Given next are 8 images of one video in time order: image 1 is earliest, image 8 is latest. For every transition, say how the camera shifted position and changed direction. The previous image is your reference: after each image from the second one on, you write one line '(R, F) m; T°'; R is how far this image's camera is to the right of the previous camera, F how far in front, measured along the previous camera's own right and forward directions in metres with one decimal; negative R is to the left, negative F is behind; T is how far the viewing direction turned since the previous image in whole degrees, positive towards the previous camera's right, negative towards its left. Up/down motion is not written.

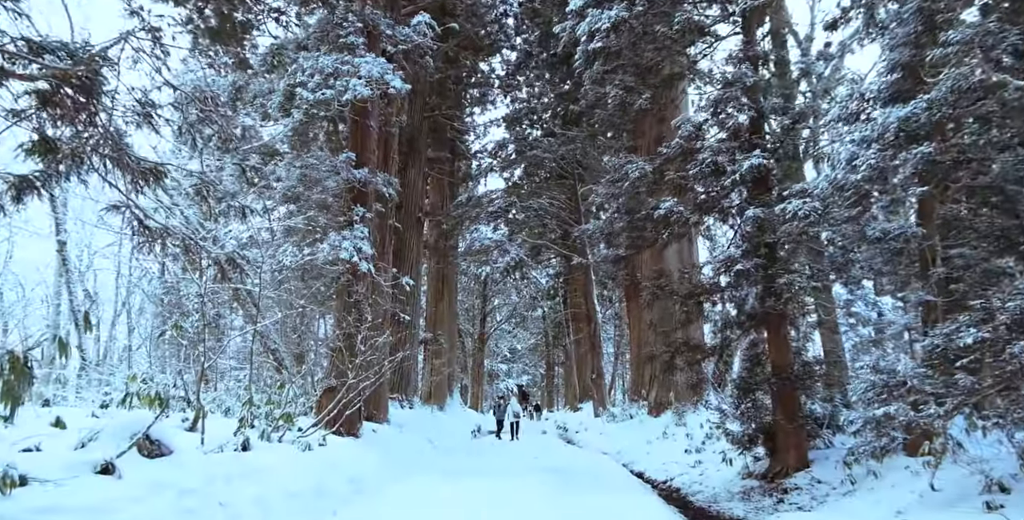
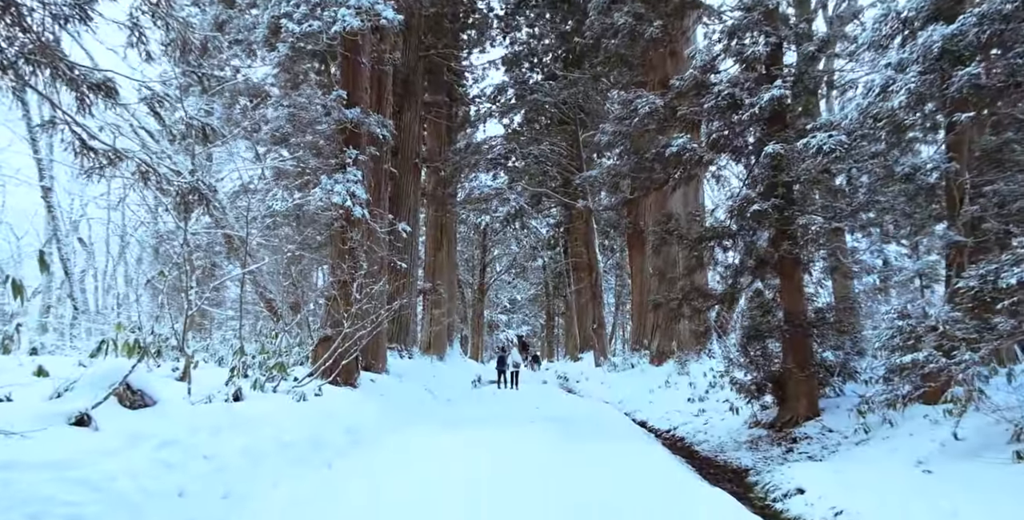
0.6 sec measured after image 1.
(0.0, +0.4) m; 0°
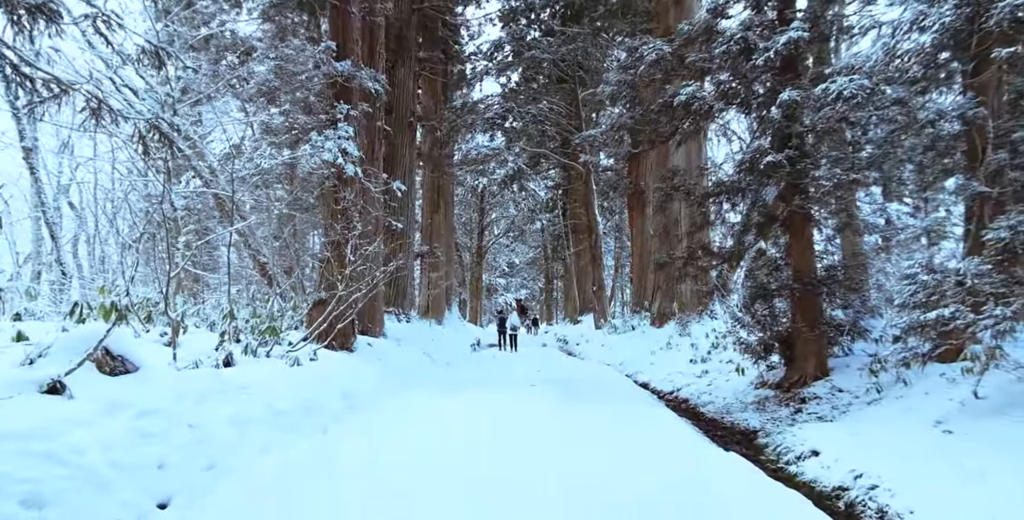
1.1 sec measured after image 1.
(0.0, +0.3) m; 0°
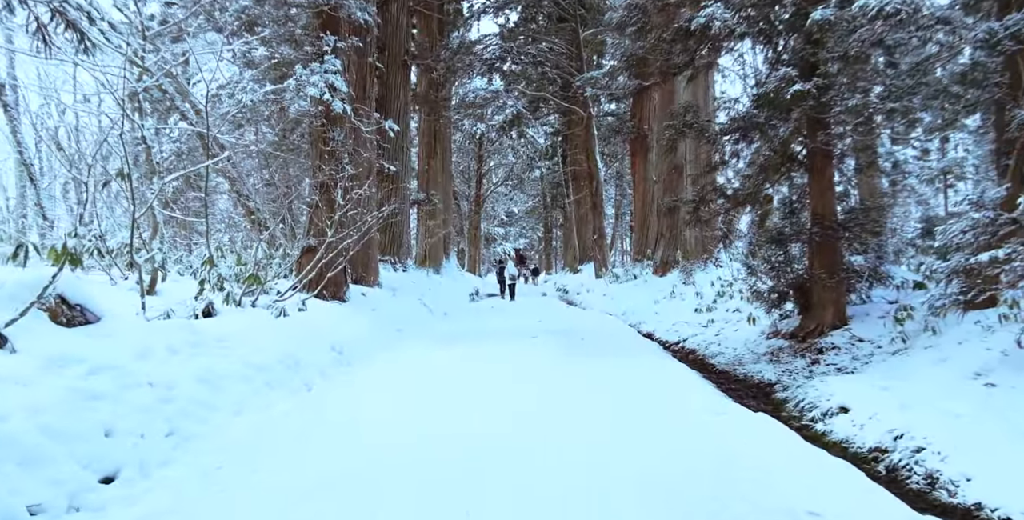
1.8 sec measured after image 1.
(0.0, +0.5) m; 0°
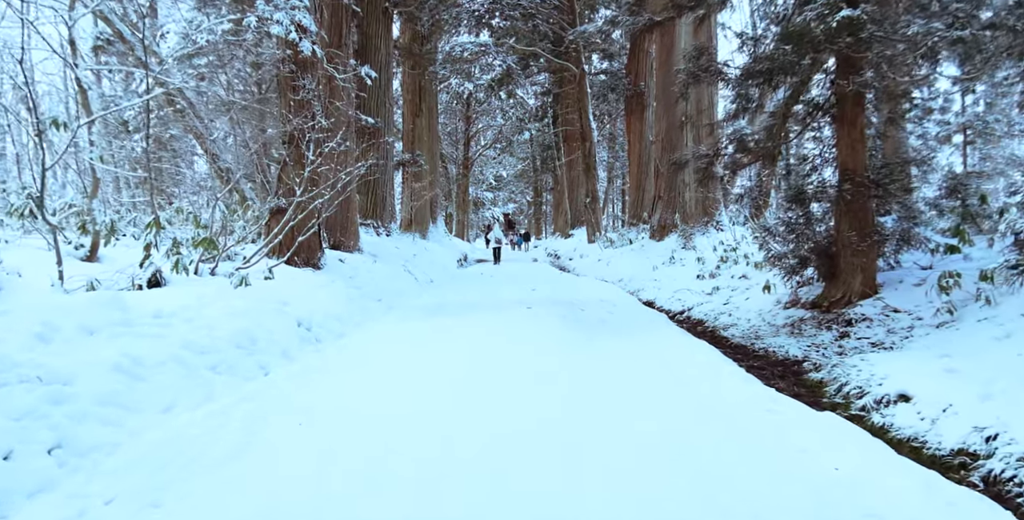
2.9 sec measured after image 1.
(0.0, +0.7) m; +1°
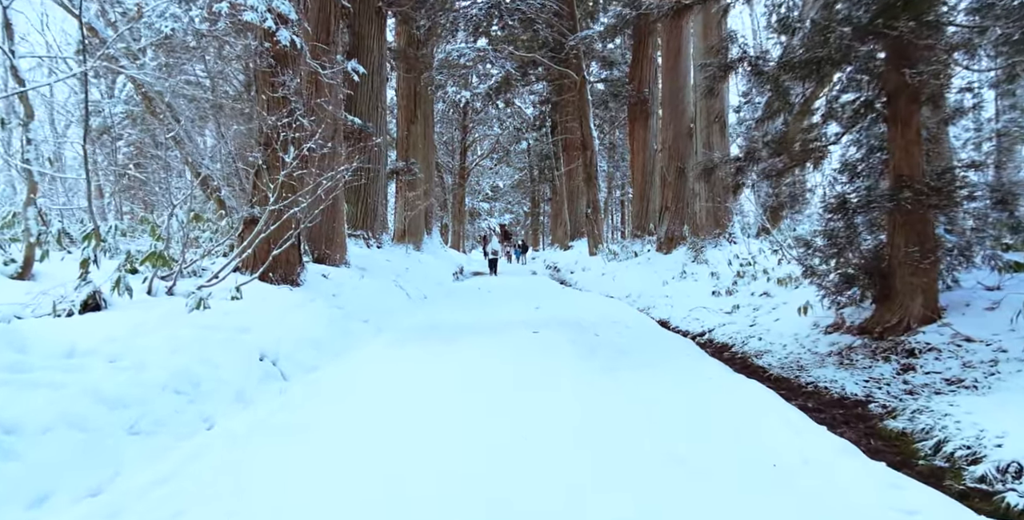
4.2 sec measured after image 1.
(-0.1, +0.8) m; 0°
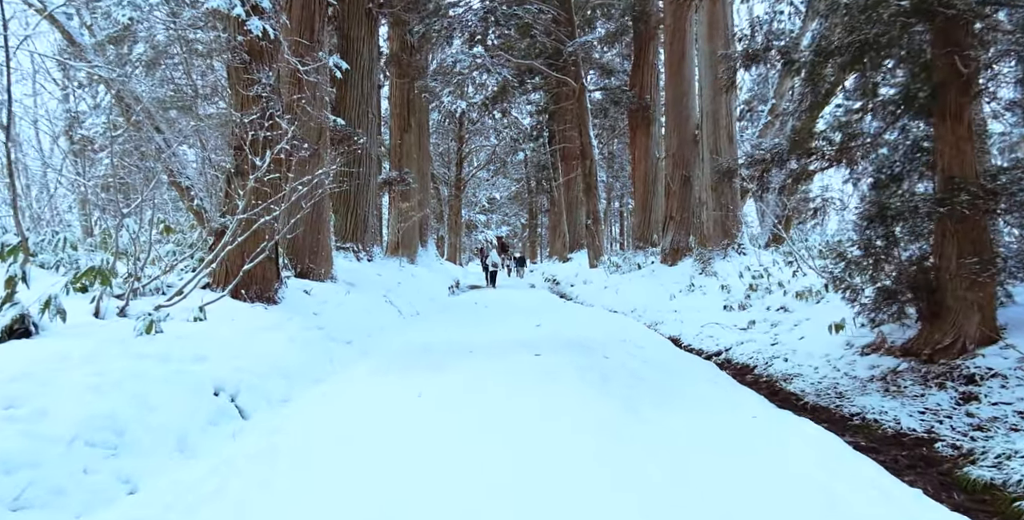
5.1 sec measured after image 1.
(0.0, +0.6) m; 0°
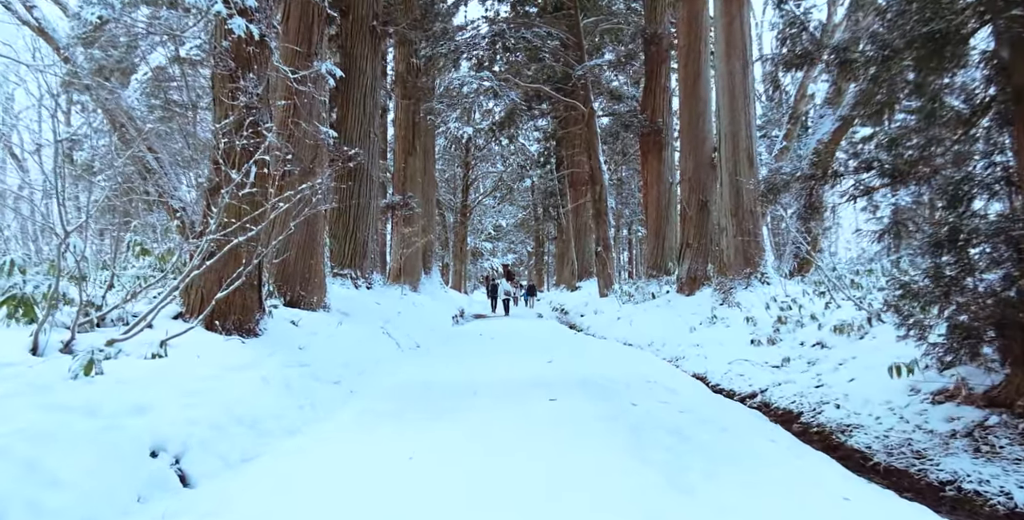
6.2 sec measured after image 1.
(0.0, +0.7) m; 0°
